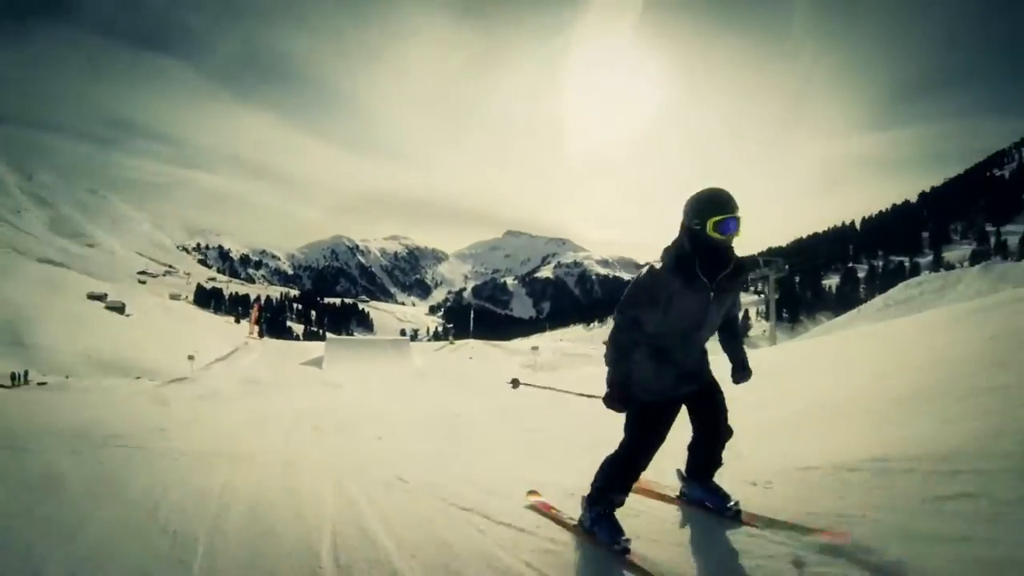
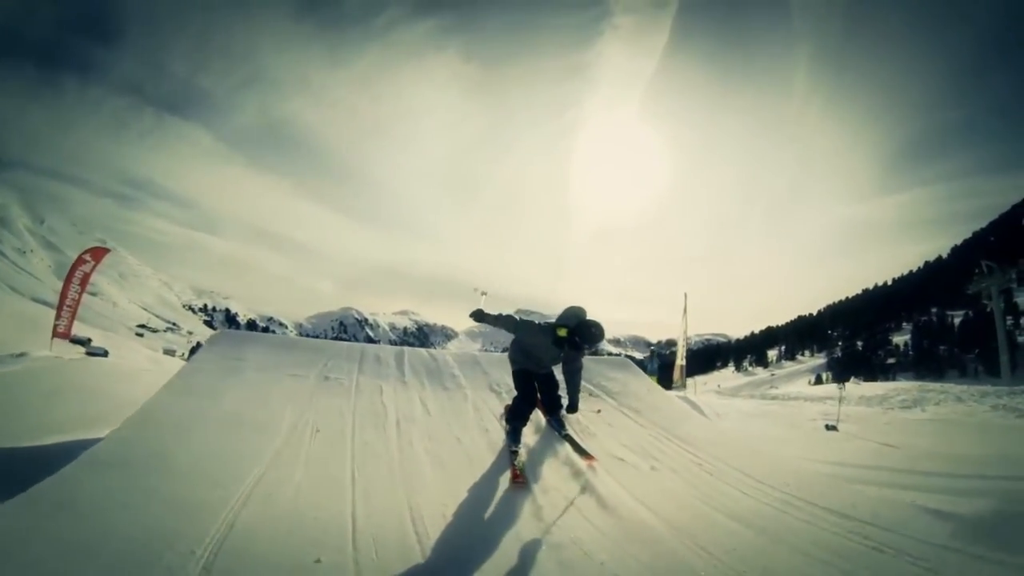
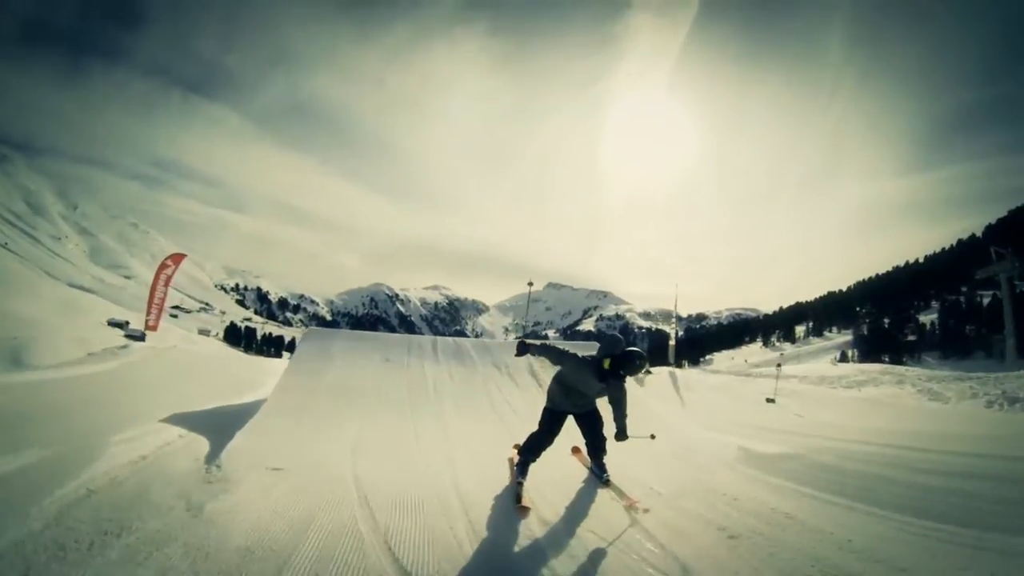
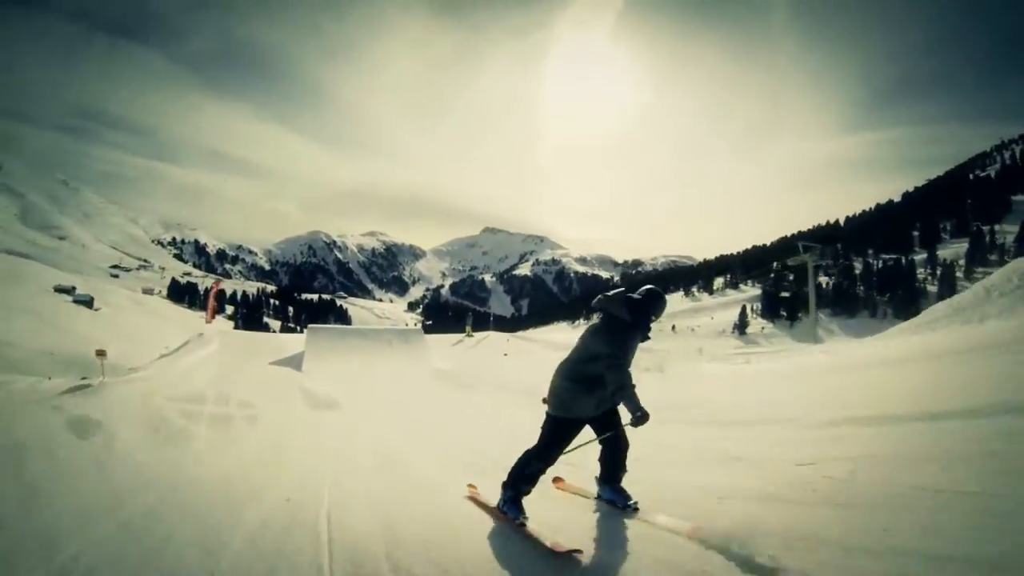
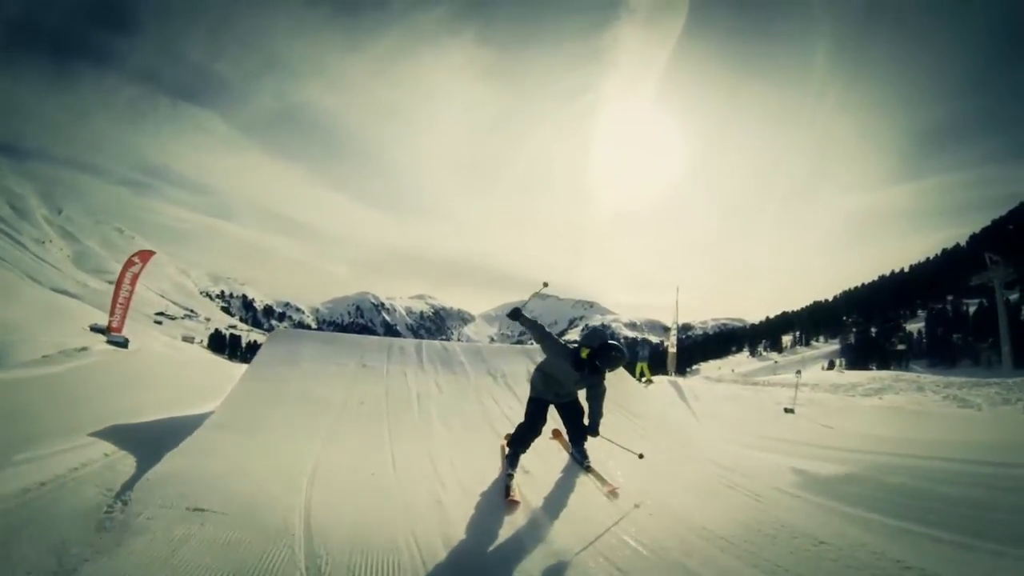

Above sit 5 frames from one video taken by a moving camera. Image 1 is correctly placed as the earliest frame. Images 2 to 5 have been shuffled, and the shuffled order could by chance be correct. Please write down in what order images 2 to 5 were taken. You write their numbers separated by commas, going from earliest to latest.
4, 3, 5, 2
